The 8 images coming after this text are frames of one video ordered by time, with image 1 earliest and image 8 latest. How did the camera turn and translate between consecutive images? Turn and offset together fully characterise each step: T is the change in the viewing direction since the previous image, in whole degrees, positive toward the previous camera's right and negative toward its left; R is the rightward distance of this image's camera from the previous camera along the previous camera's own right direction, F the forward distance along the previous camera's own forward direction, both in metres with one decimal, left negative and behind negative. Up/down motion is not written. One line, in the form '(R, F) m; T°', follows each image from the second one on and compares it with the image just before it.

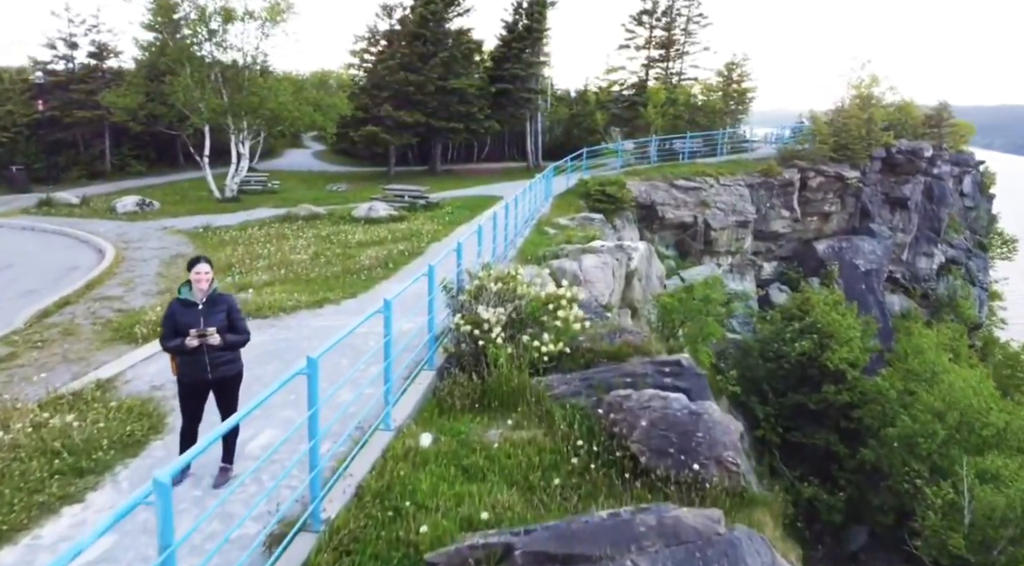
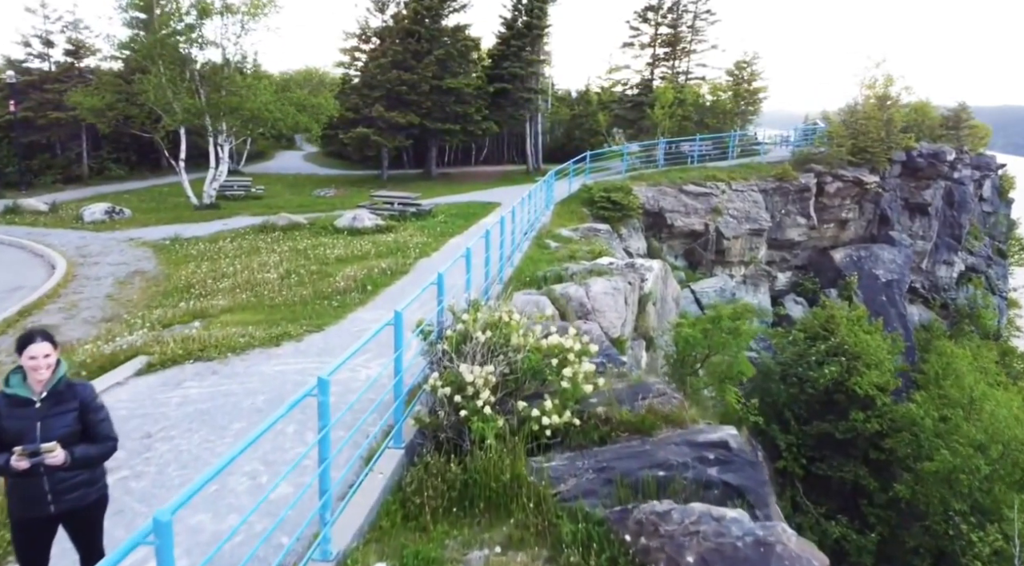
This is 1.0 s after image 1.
(+0.1, +1.8) m; 0°
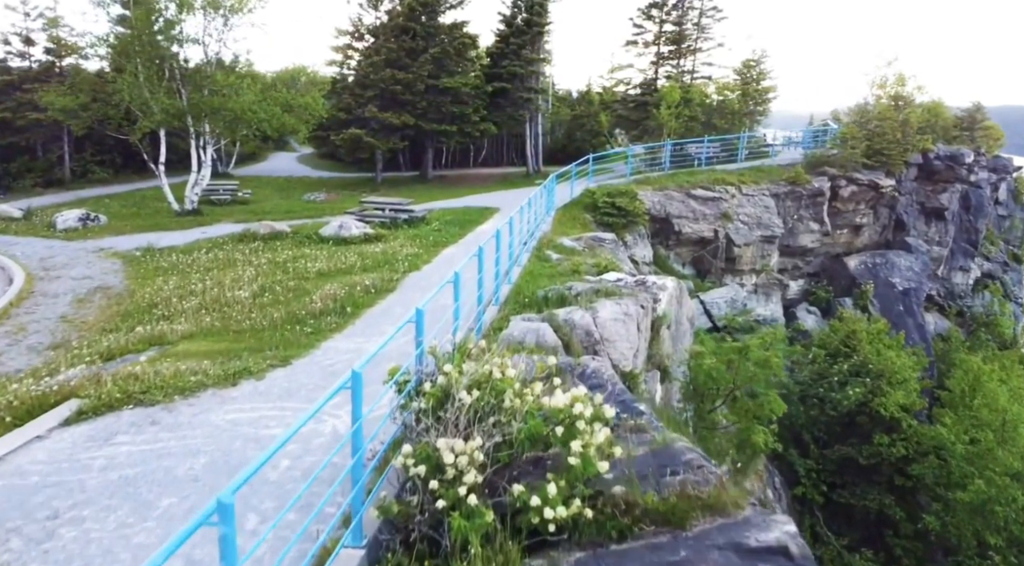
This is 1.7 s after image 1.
(+0.1, +1.3) m; 0°
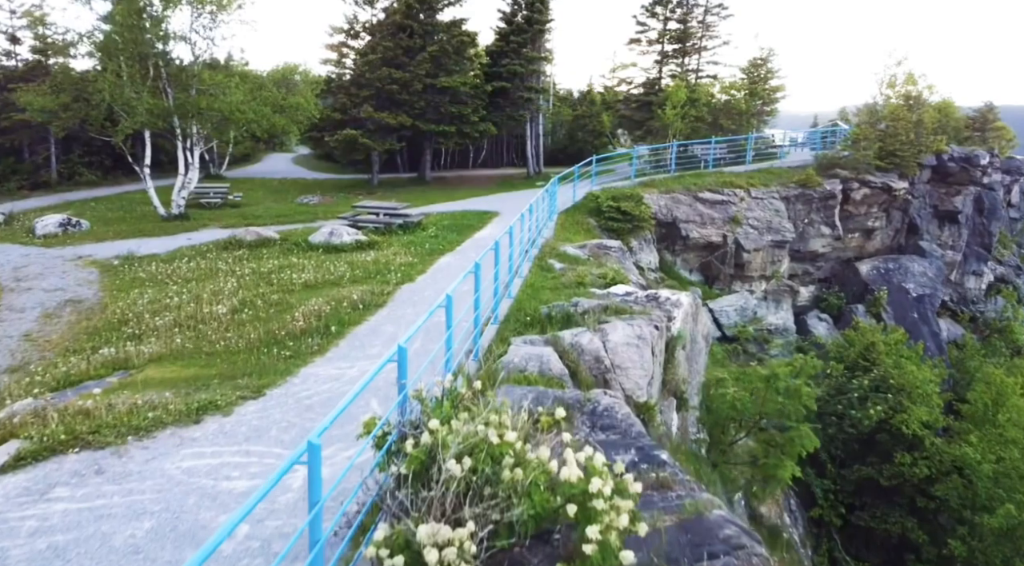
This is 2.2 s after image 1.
(0.0, +0.9) m; 0°
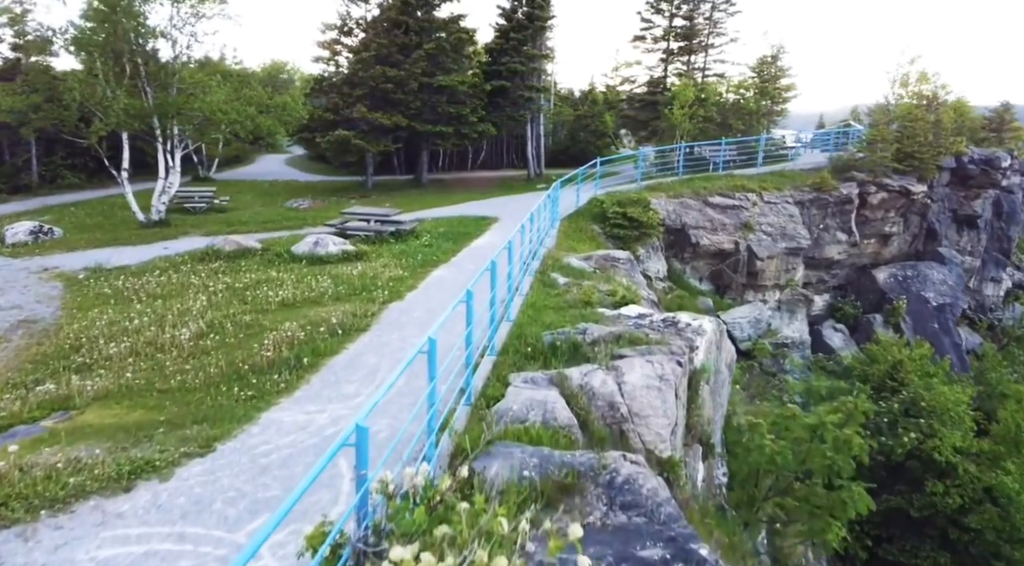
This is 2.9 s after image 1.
(0.0, +1.2) m; 0°
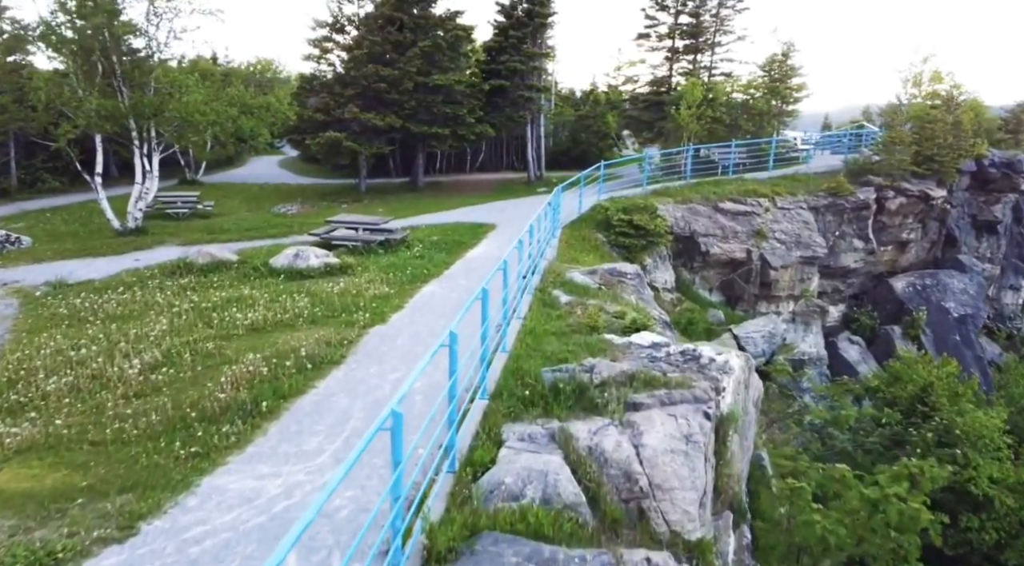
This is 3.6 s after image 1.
(+0.1, +1.2) m; 0°
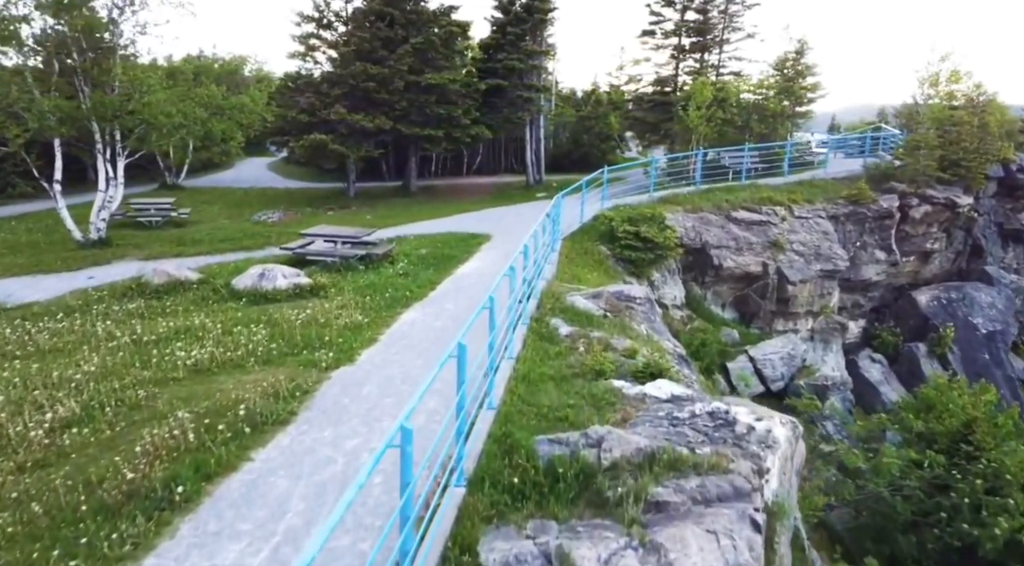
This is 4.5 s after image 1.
(+0.1, +1.6) m; 0°
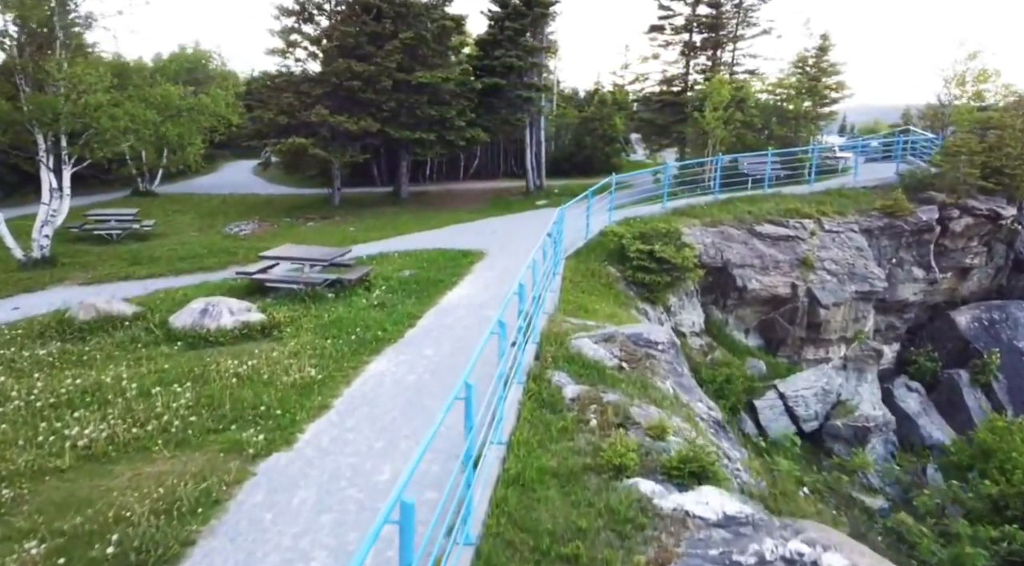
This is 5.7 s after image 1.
(+0.1, +2.1) m; 0°
